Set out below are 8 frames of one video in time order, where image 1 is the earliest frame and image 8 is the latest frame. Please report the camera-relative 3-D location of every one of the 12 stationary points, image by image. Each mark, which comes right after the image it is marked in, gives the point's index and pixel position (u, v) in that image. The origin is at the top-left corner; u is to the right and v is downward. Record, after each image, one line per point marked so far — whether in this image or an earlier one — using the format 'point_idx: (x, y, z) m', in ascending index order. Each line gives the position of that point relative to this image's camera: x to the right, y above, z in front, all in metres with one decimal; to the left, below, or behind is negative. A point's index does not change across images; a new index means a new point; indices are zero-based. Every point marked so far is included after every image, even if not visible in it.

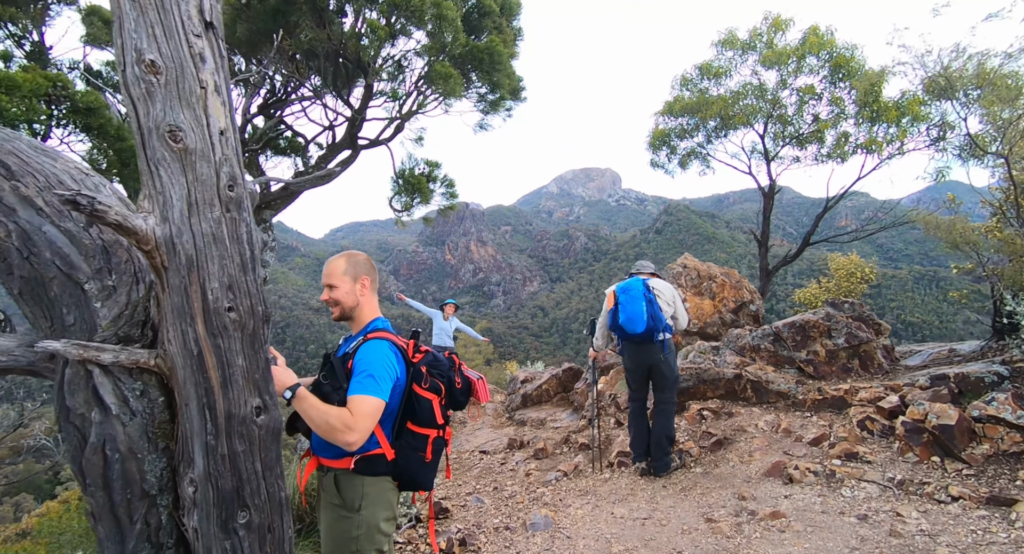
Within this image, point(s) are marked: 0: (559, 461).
0: (+0.5, -2.1, +5.8) m
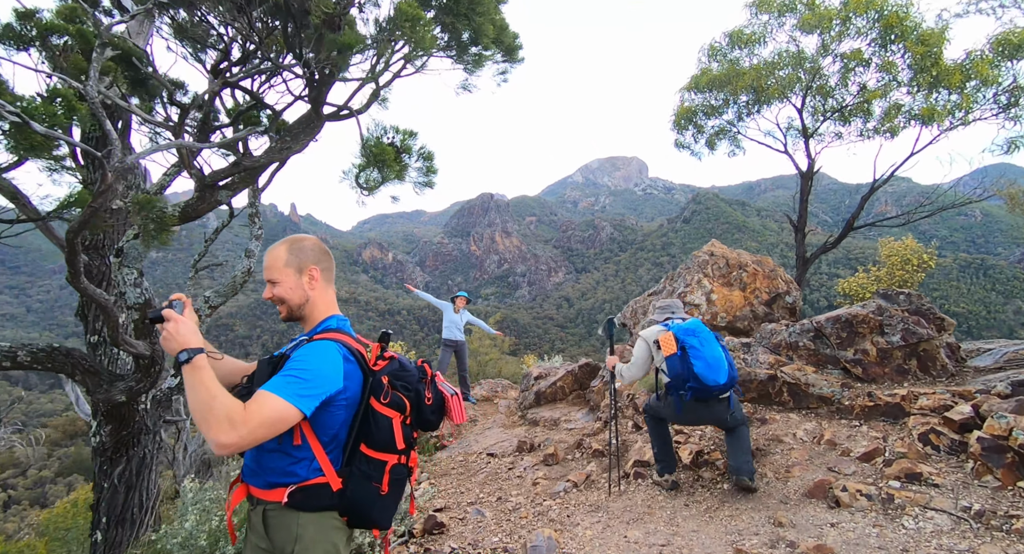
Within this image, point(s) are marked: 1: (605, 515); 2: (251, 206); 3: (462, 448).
0: (+0.6, -2.0, +5.2) m
1: (+0.7, -1.9, +4.1) m
2: (-2.7, +0.7, +5.3) m
3: (-0.7, -2.3, +6.9) m
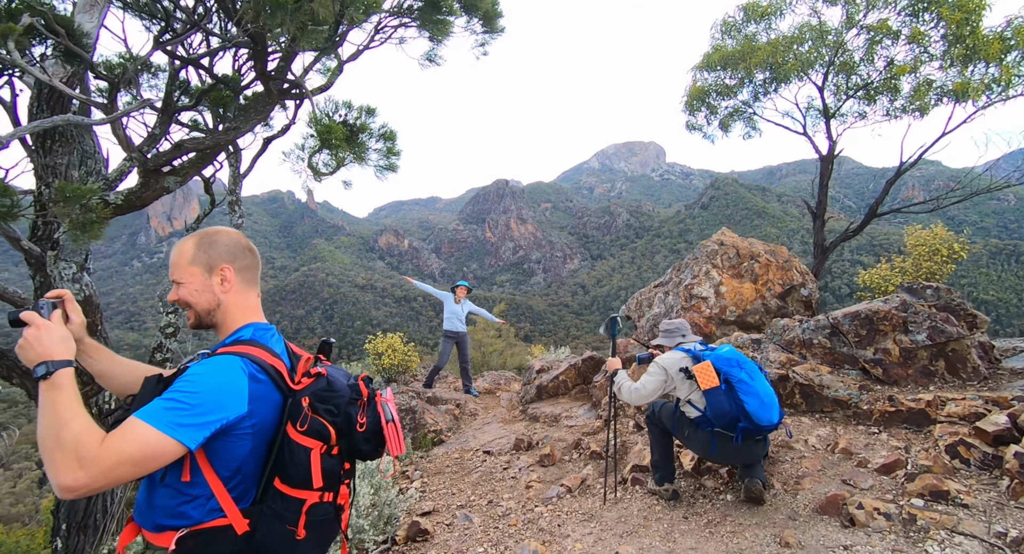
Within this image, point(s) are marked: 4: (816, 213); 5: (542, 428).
0: (+0.5, -1.9, +4.9) m
1: (+0.6, -1.8, +3.8) m
2: (-2.8, +0.8, +5.1) m
3: (-0.7, -2.2, +6.7) m
4: (+4.5, +1.0, +7.6) m
5: (+0.4, -1.9, +6.6) m
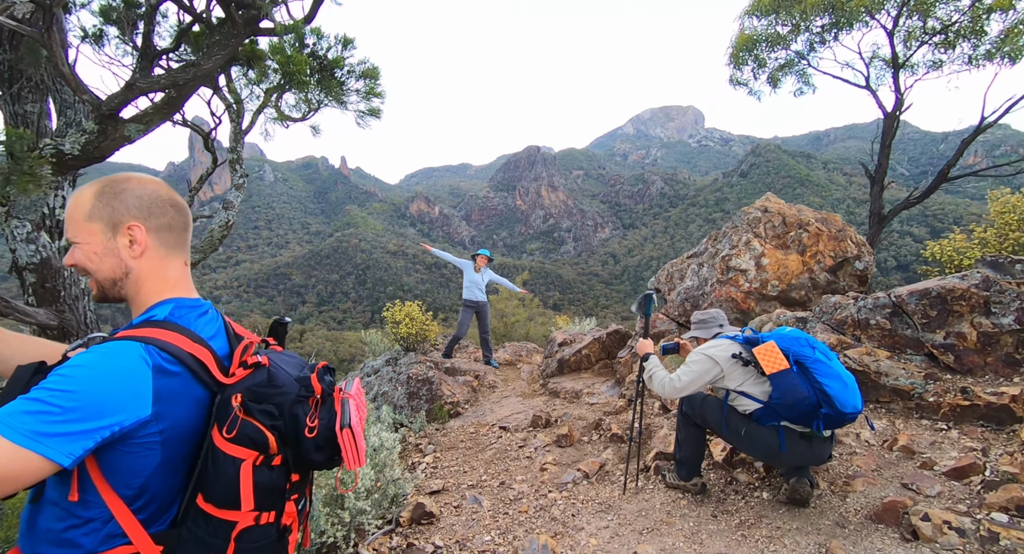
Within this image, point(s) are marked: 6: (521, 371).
0: (+0.7, -1.6, +4.6) m
1: (+0.7, -1.6, +3.5) m
2: (-2.6, +1.2, +4.8) m
3: (-0.5, -1.8, +6.4) m
4: (+4.8, +1.3, +6.8) m
5: (+0.6, -1.6, +6.3) m
6: (+0.1, -1.5, +8.3) m
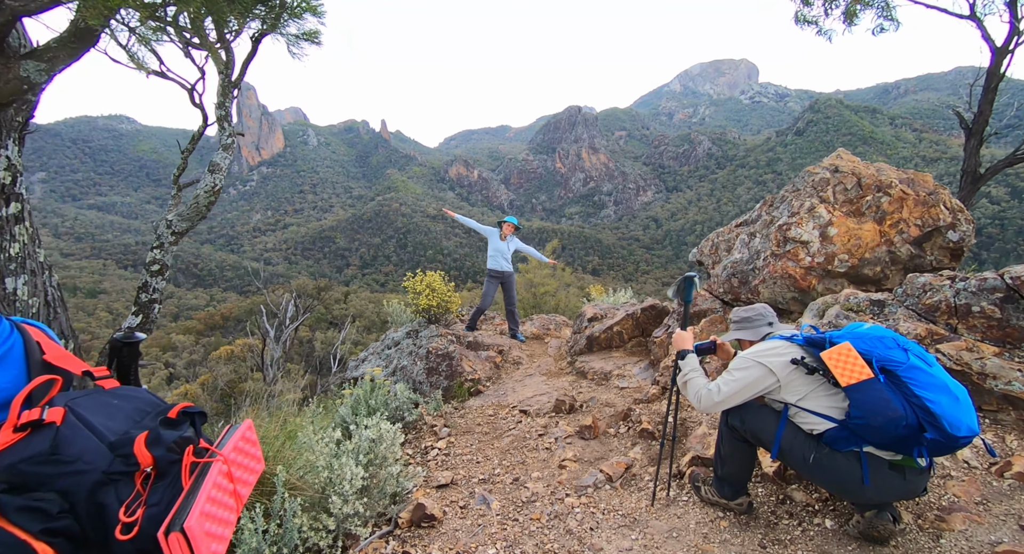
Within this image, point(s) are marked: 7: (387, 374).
0: (+0.8, -1.4, +4.1) m
1: (+0.7, -1.5, +2.9) m
2: (-2.5, +1.4, +4.3) m
3: (-0.2, -1.4, +6.0) m
4: (+5.1, +1.7, +5.7) m
5: (+0.9, -1.2, +5.7) m
6: (+0.6, -1.0, +7.7) m
7: (-1.7, -1.3, +7.1) m
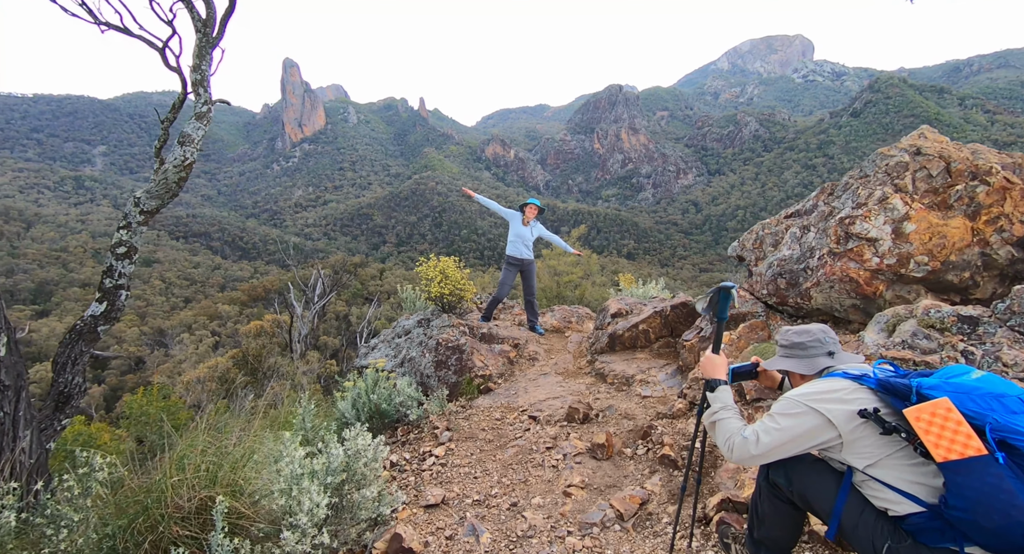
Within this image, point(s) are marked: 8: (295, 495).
0: (+0.8, -1.4, +3.5) m
1: (+0.6, -1.5, +2.4) m
2: (-2.4, +1.5, +3.8) m
3: (-0.1, -1.3, +5.5) m
4: (+5.3, +1.6, +4.8) m
5: (+1.0, -1.2, +5.1) m
6: (+0.8, -0.9, +7.2) m
7: (-1.5, -1.1, +6.6) m
8: (-1.1, -1.1, +2.6) m
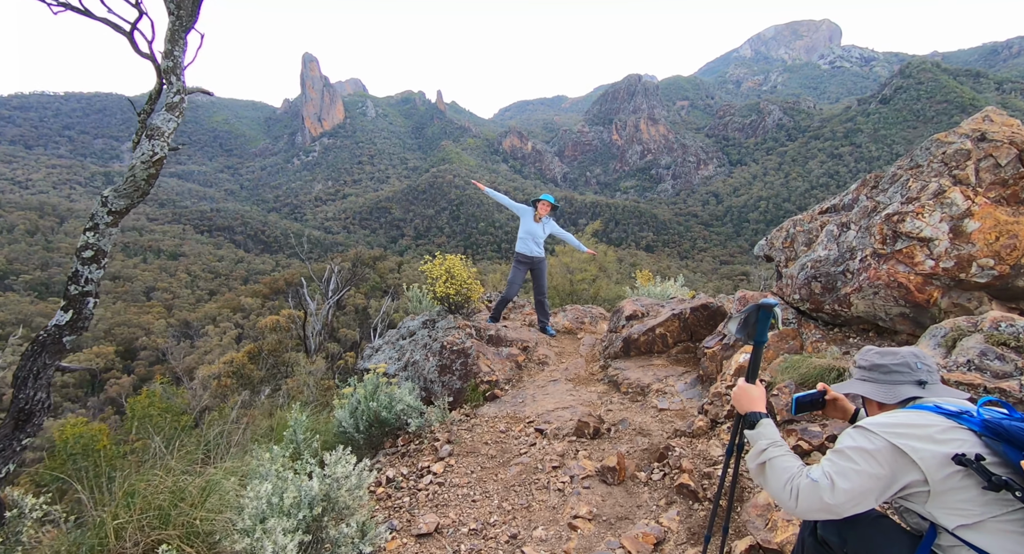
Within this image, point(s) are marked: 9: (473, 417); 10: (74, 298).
0: (+0.8, -1.4, +3.1) m
1: (+0.6, -1.6, +2.0) m
2: (-2.4, +1.5, +3.5) m
3: (0.0, -1.3, +5.1) m
4: (+5.4, +1.6, +4.2) m
5: (+1.0, -1.2, +4.8) m
6: (+0.9, -0.9, +6.8) m
7: (-1.4, -1.1, +6.3) m
8: (-1.1, -1.2, +2.3) m
9: (-0.4, -1.4, +5.1) m
10: (-2.7, -0.1, +3.2) m
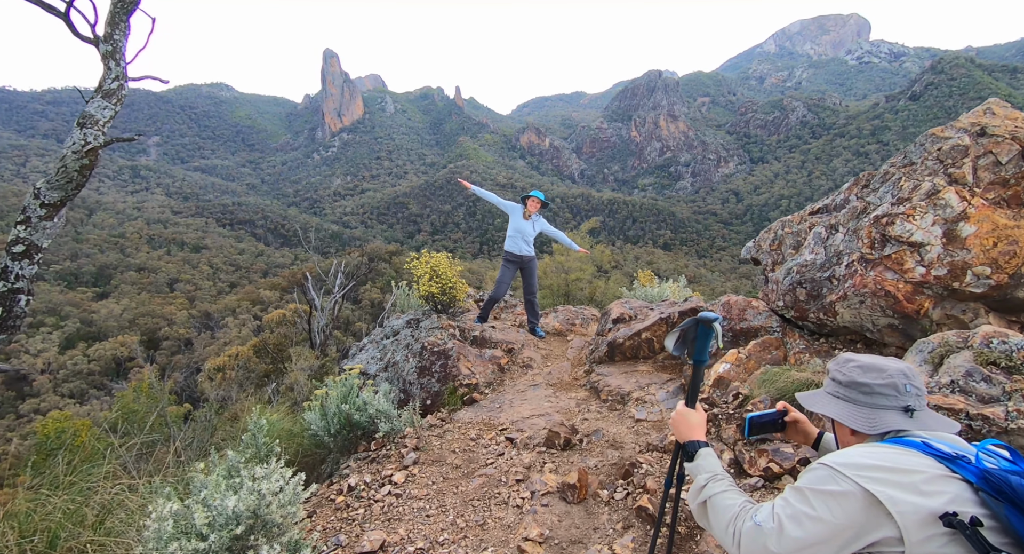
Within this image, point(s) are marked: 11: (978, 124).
0: (+0.5, -1.4, +2.9) m
1: (+0.3, -1.6, +1.8) m
2: (-2.6, +1.5, +3.4) m
3: (-0.2, -1.3, +4.9) m
4: (+5.1, +1.5, +3.8) m
5: (+0.8, -1.2, +4.5) m
6: (+0.7, -0.9, +6.5) m
7: (-1.6, -1.1, +6.2) m
8: (-1.5, -1.2, +2.1) m
9: (-0.6, -1.4, +4.9) m
10: (-3.0, -0.1, +3.1) m
11: (+2.7, +0.9, +3.0) m
